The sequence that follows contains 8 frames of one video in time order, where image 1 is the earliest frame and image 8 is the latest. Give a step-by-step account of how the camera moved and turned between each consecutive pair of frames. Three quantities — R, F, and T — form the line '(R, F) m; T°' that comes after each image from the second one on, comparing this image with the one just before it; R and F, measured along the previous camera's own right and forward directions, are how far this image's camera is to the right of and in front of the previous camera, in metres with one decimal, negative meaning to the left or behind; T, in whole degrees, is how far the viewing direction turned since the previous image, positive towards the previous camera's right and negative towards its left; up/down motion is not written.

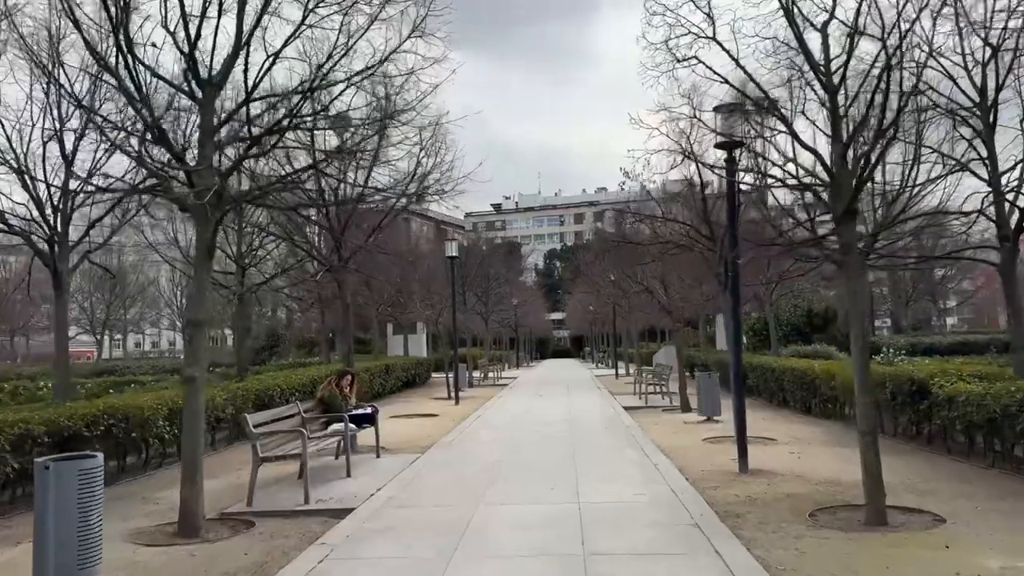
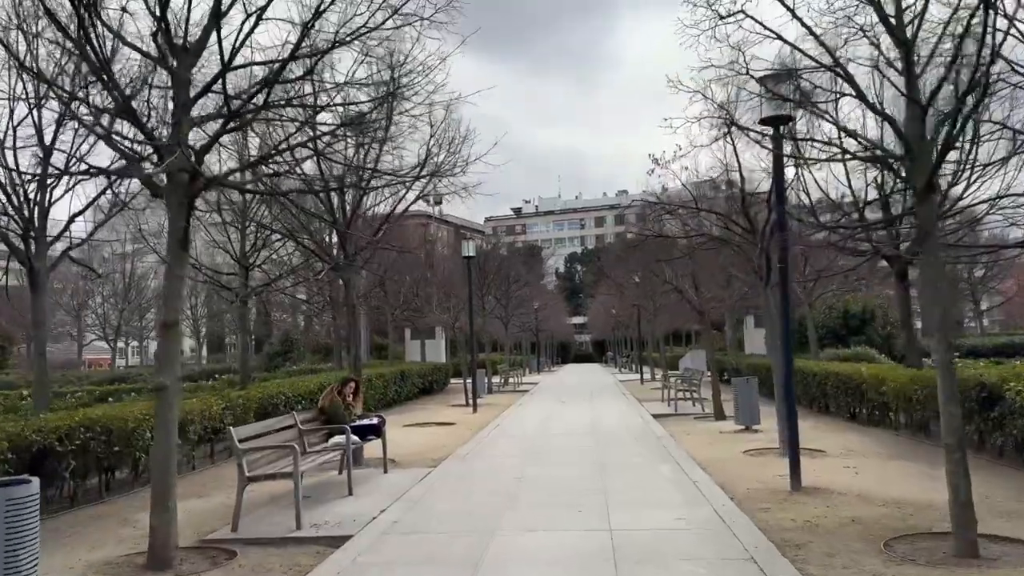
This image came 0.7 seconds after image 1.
(0.0, +1.1) m; -1°
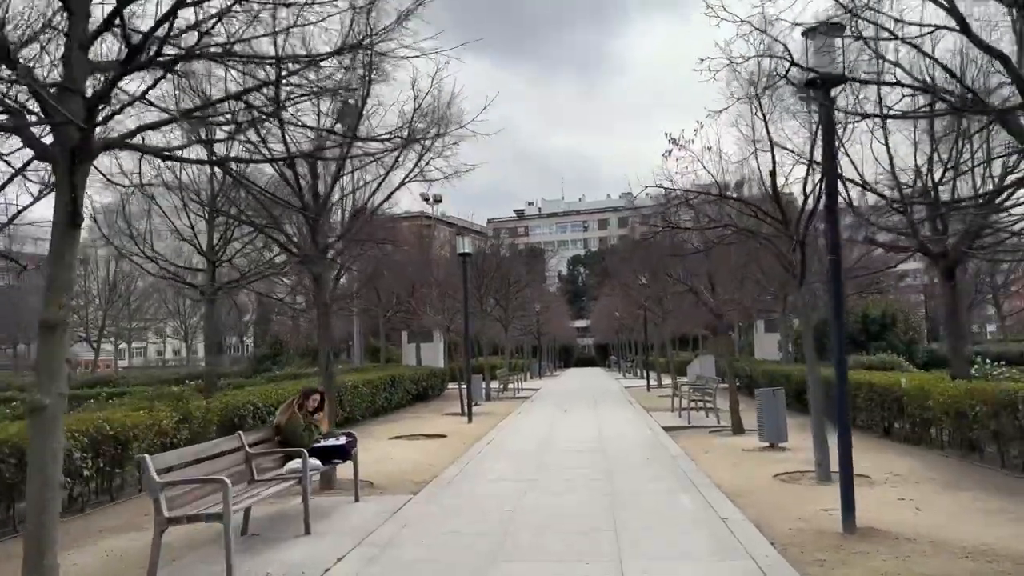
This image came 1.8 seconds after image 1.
(+0.1, +1.6) m; 0°
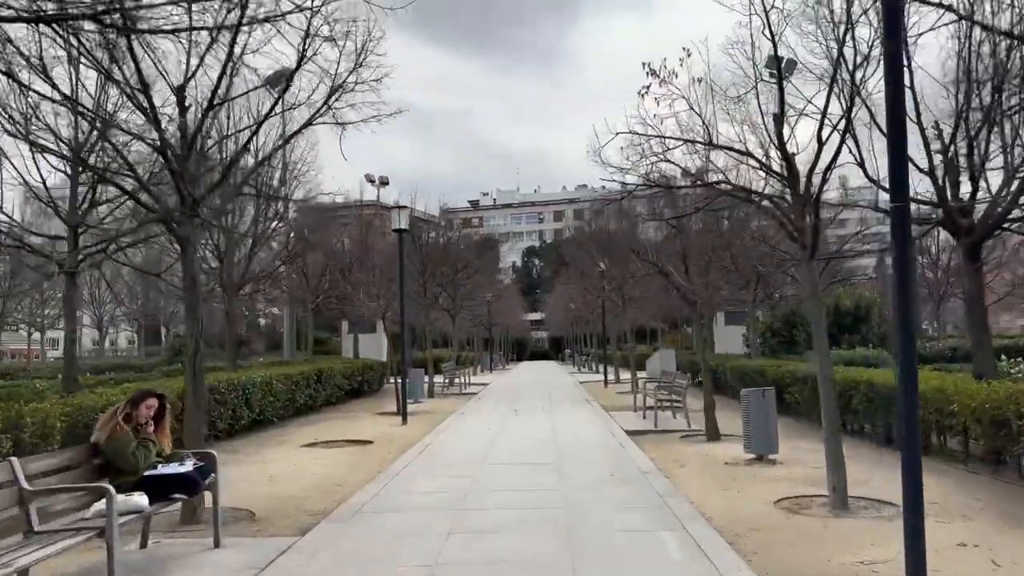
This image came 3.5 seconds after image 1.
(+0.3, +2.5) m; +3°
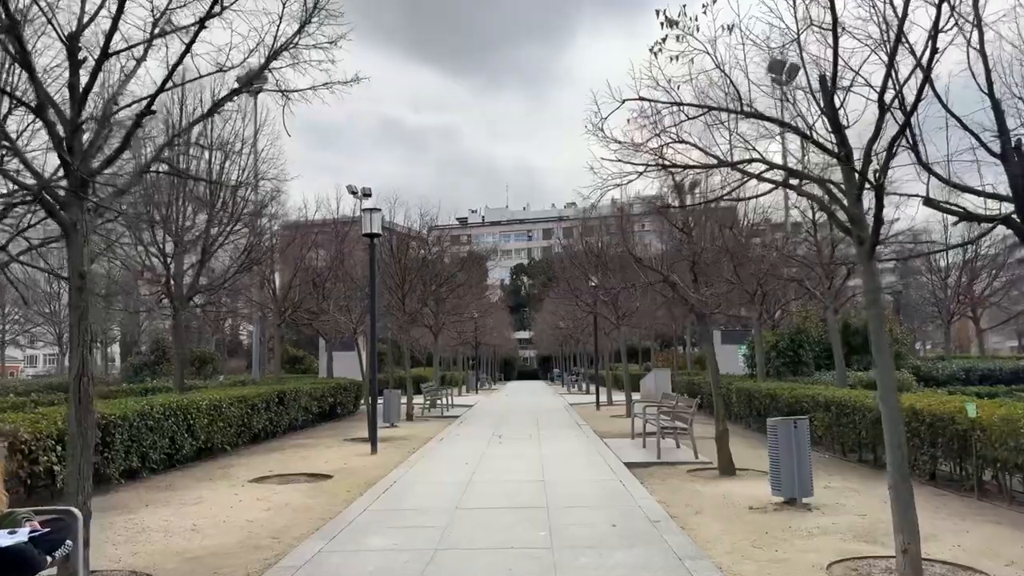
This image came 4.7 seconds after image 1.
(+0.1, +1.8) m; +1°
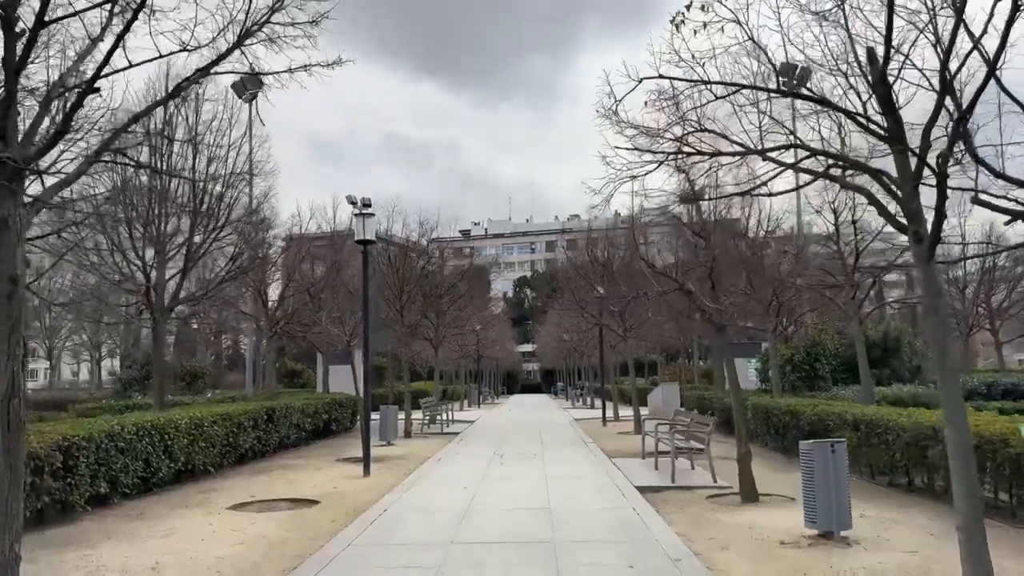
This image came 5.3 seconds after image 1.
(0.0, +0.9) m; 0°
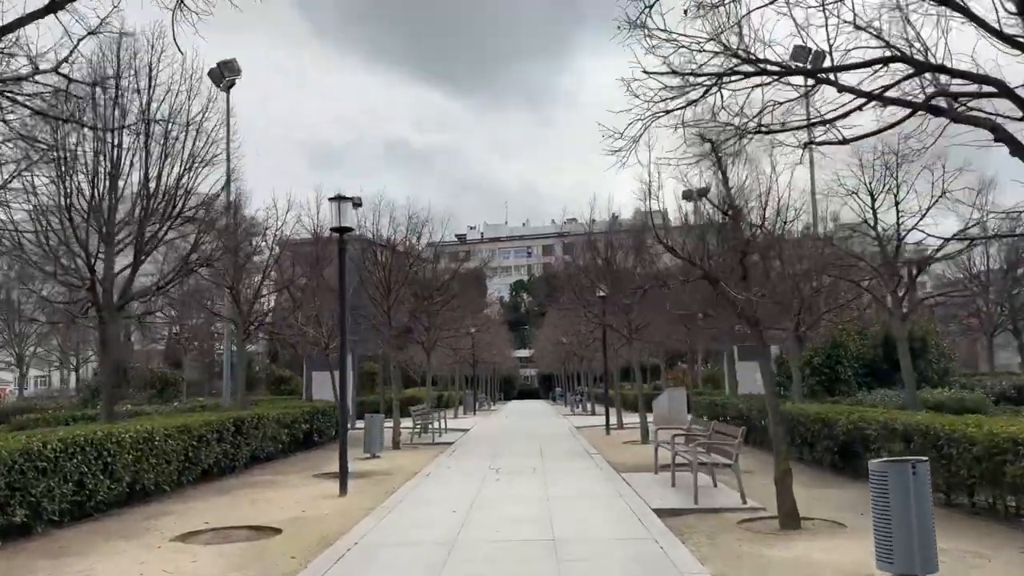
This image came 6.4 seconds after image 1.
(0.0, +1.6) m; 0°
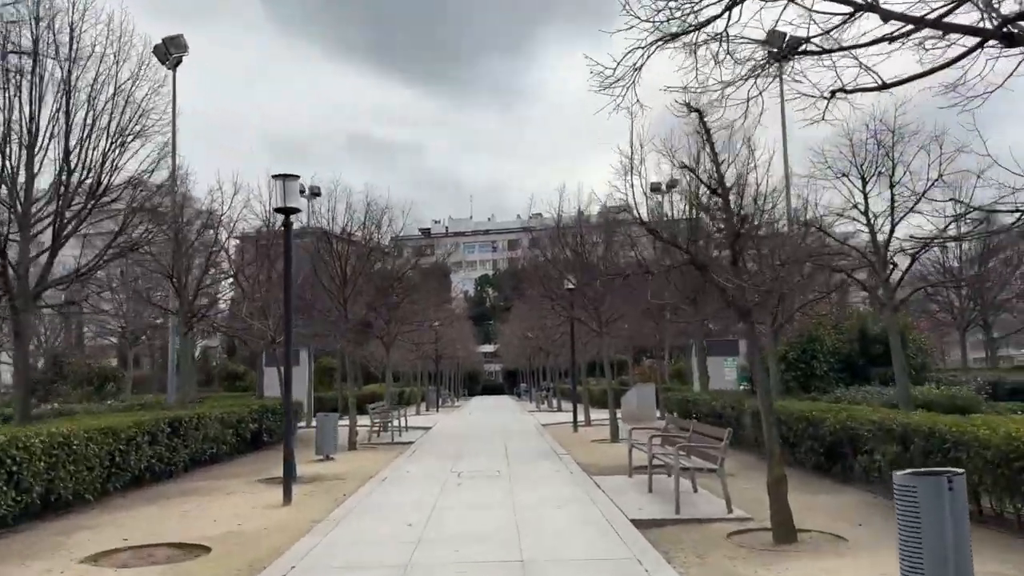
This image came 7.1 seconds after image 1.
(0.0, +1.1) m; +3°
